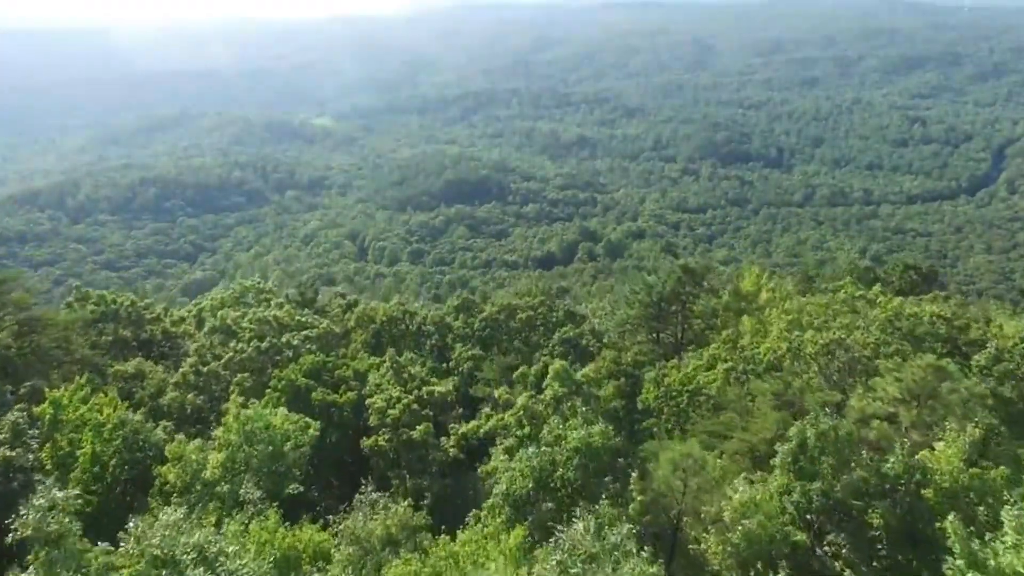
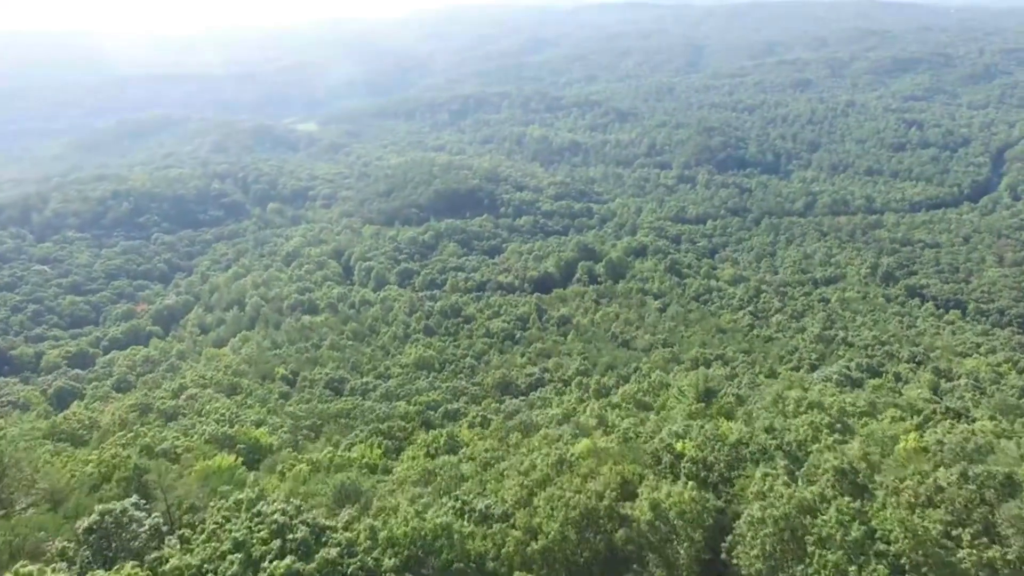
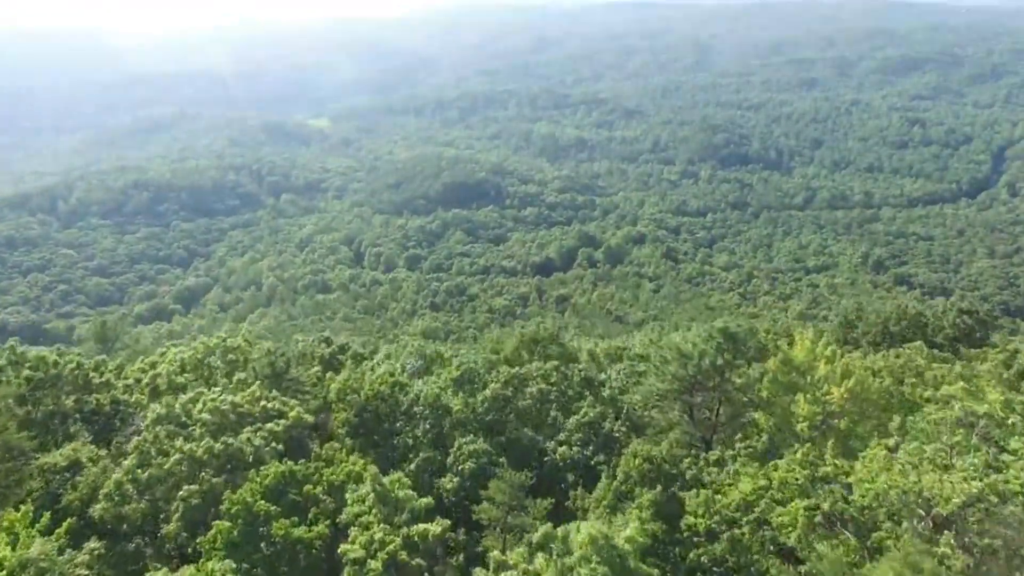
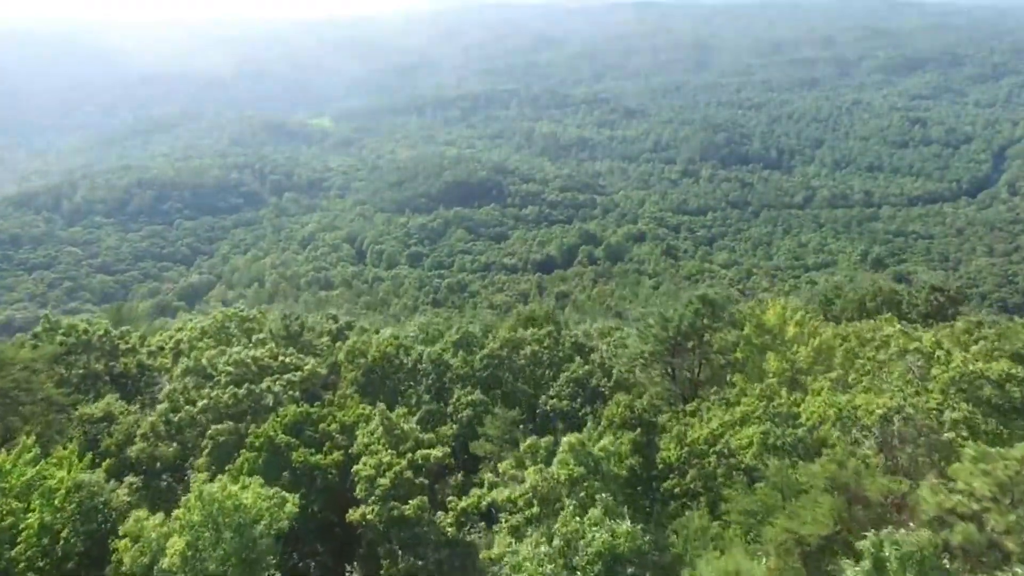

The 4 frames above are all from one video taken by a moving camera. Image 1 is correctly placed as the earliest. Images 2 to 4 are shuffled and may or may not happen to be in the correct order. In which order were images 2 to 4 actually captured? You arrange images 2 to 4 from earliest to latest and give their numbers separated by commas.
4, 3, 2
